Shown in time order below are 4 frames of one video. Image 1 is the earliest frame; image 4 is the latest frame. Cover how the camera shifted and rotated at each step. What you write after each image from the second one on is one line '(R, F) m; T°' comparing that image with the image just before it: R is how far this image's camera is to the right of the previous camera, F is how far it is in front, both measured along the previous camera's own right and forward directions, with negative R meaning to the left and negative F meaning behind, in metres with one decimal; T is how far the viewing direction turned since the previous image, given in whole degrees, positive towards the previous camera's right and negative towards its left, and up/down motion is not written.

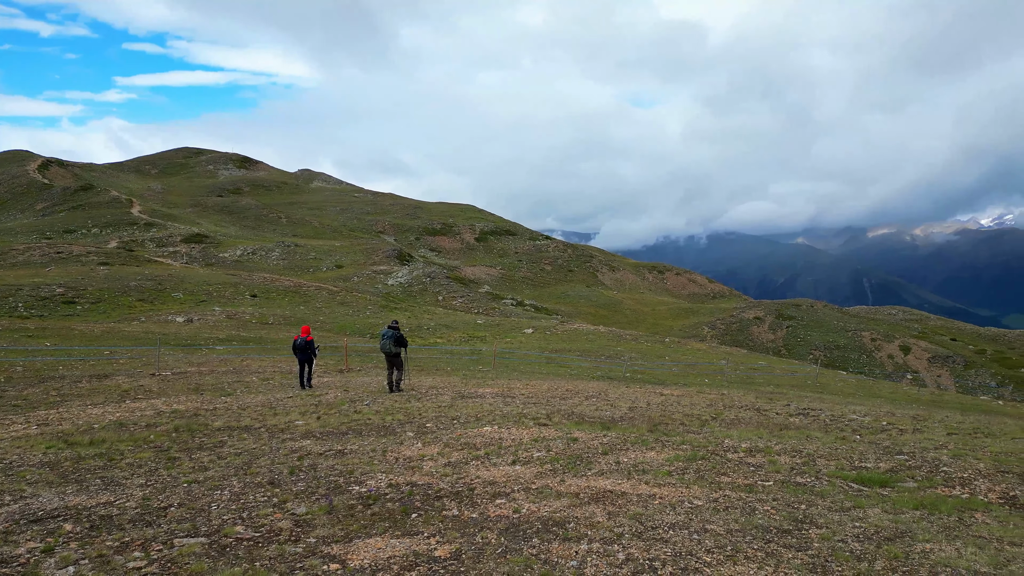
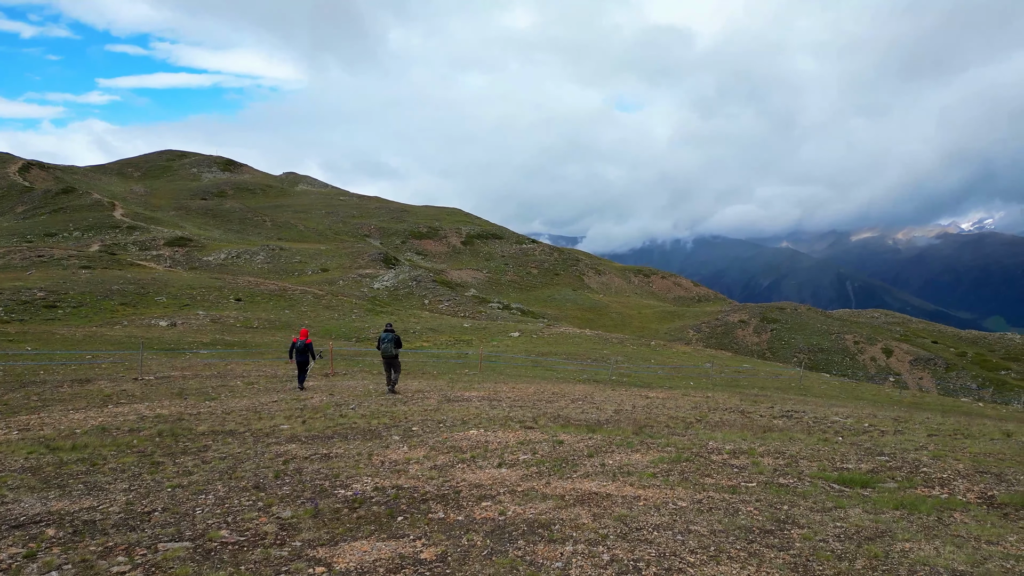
(0.0, -0.1) m; +1°
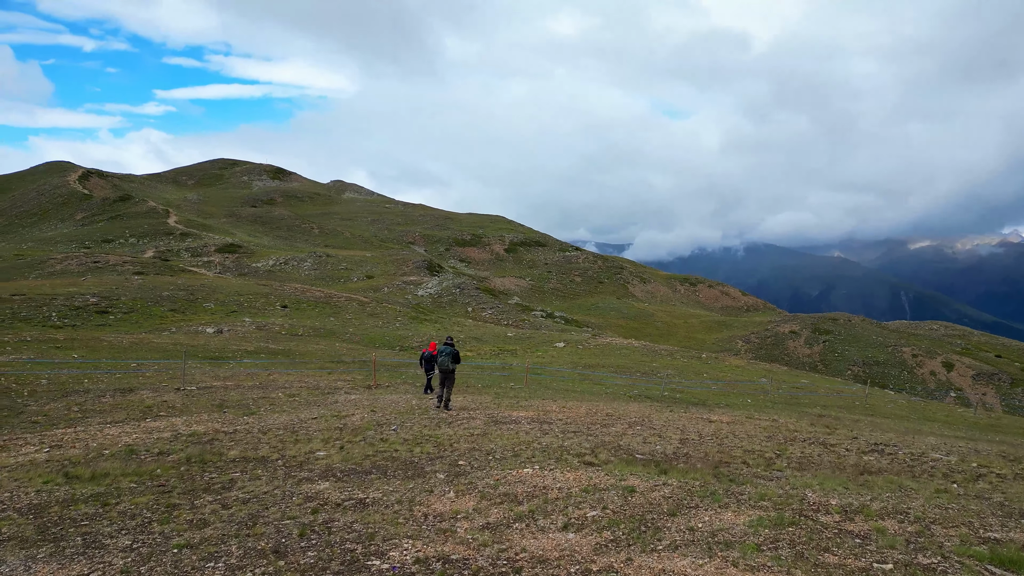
(-0.4, +1.3) m; -4°
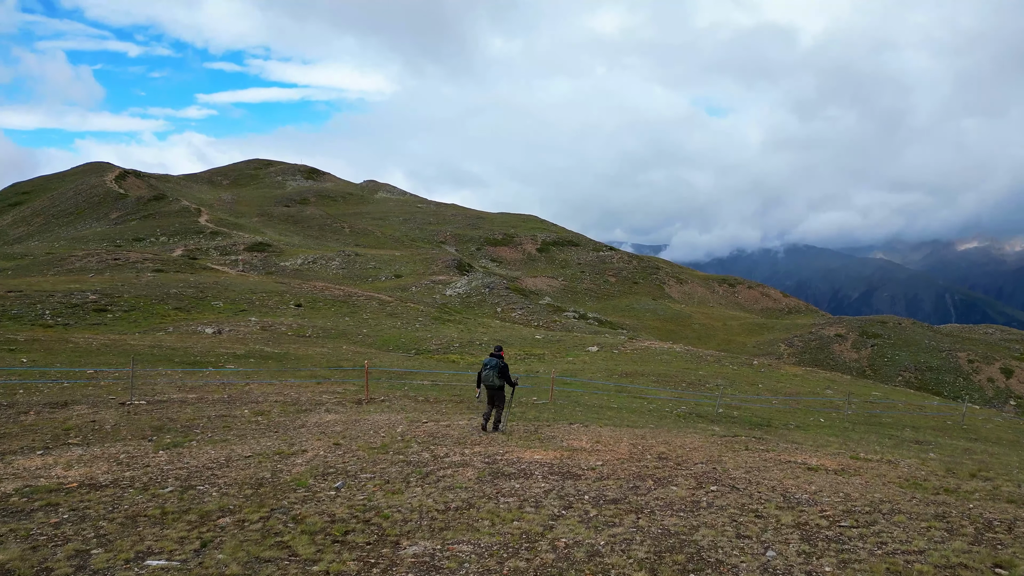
(+0.6, +5.4) m; -4°
